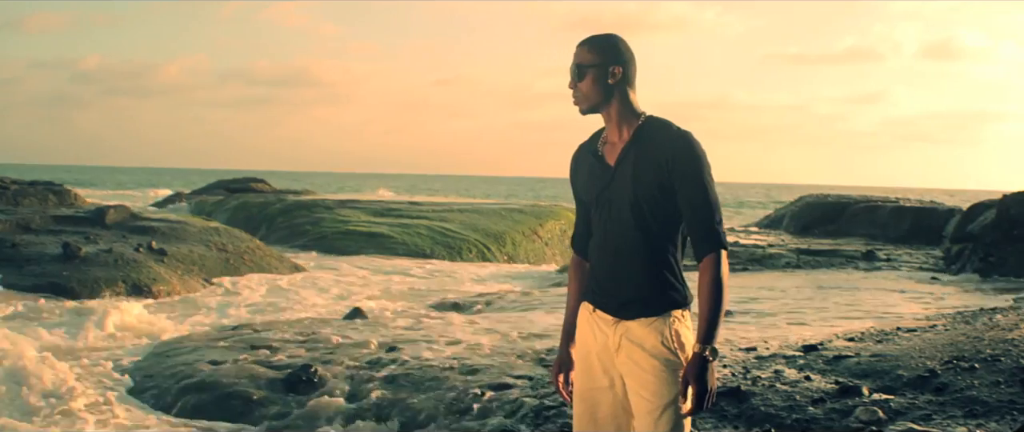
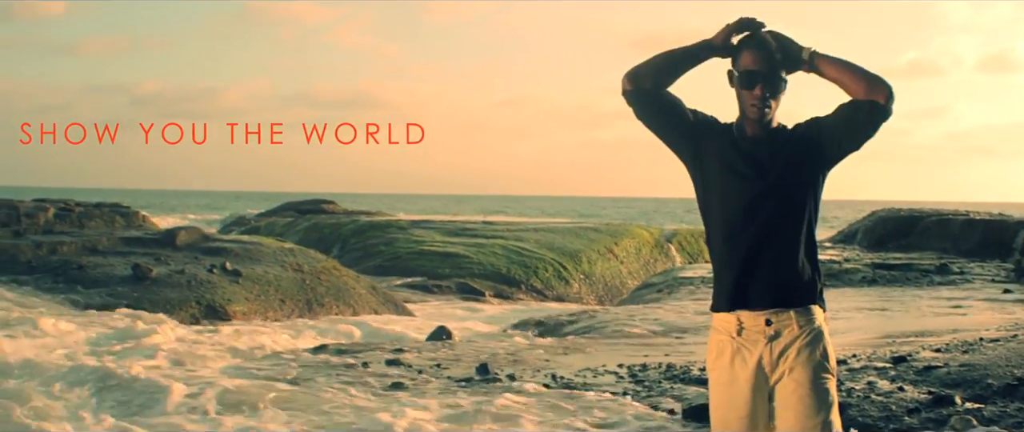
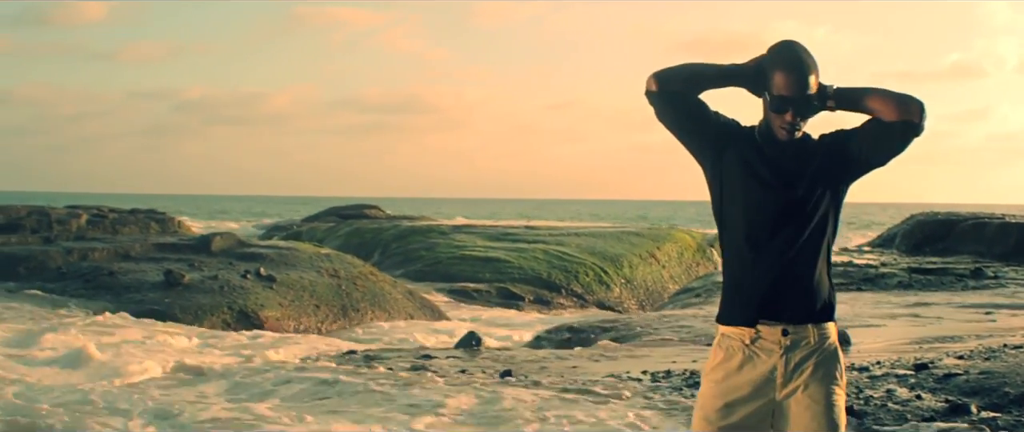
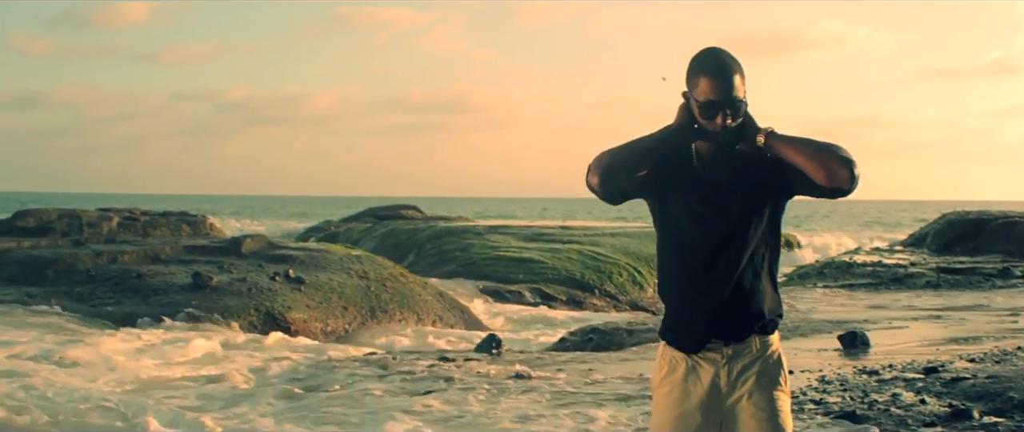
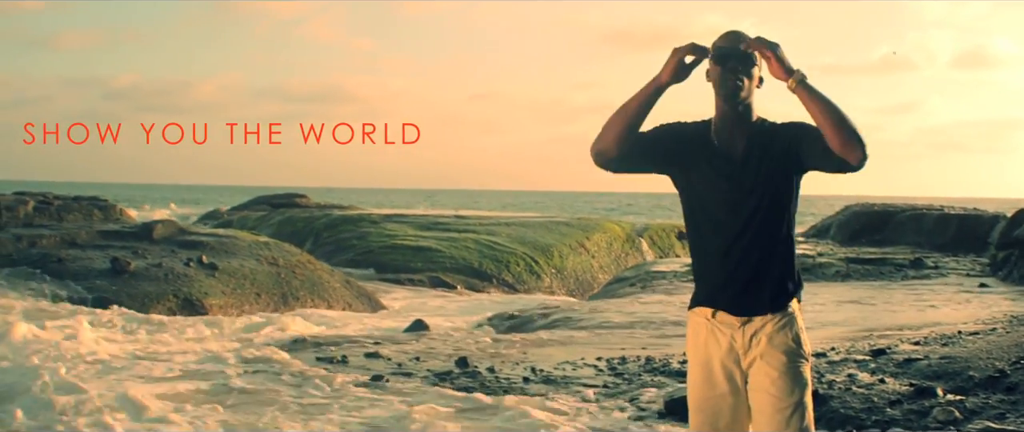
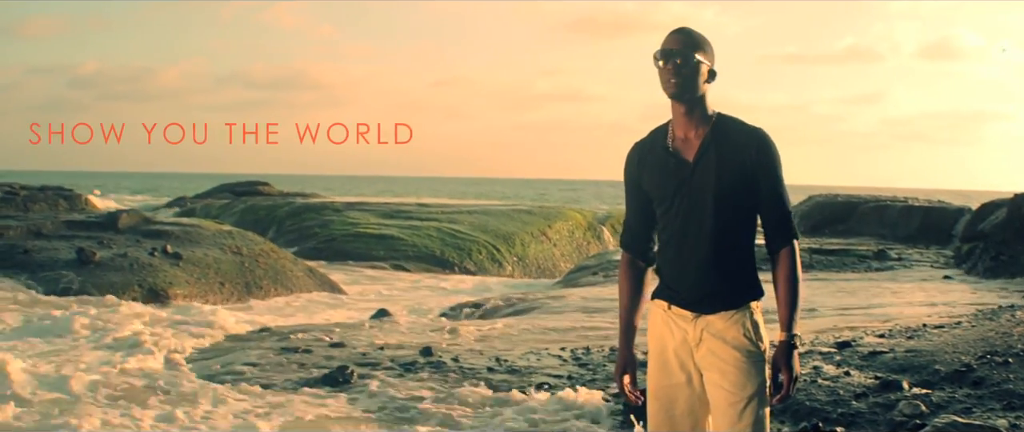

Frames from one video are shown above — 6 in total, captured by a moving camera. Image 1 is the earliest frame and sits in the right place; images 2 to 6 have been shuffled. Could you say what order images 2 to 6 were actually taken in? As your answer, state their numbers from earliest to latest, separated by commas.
6, 5, 2, 3, 4
